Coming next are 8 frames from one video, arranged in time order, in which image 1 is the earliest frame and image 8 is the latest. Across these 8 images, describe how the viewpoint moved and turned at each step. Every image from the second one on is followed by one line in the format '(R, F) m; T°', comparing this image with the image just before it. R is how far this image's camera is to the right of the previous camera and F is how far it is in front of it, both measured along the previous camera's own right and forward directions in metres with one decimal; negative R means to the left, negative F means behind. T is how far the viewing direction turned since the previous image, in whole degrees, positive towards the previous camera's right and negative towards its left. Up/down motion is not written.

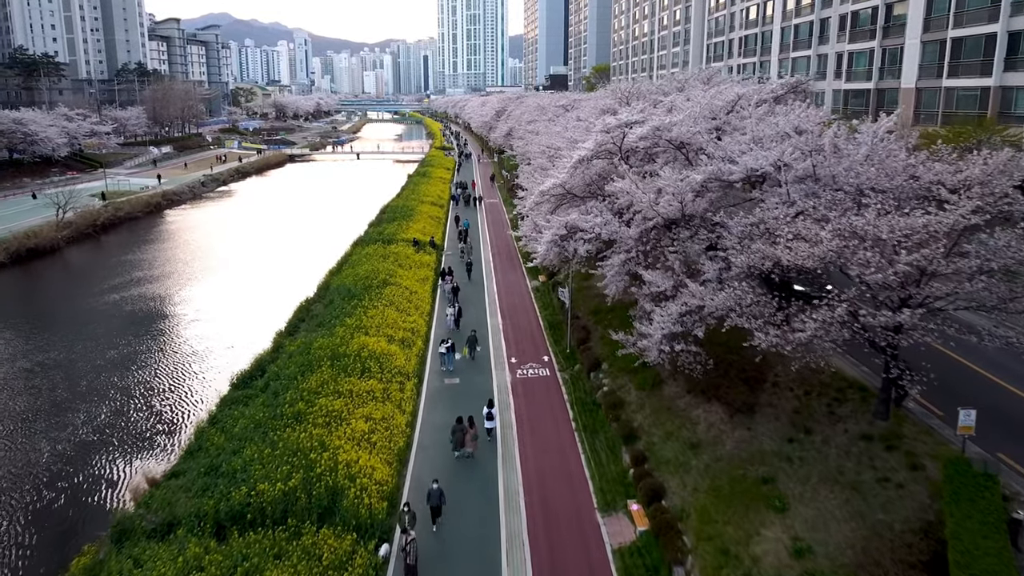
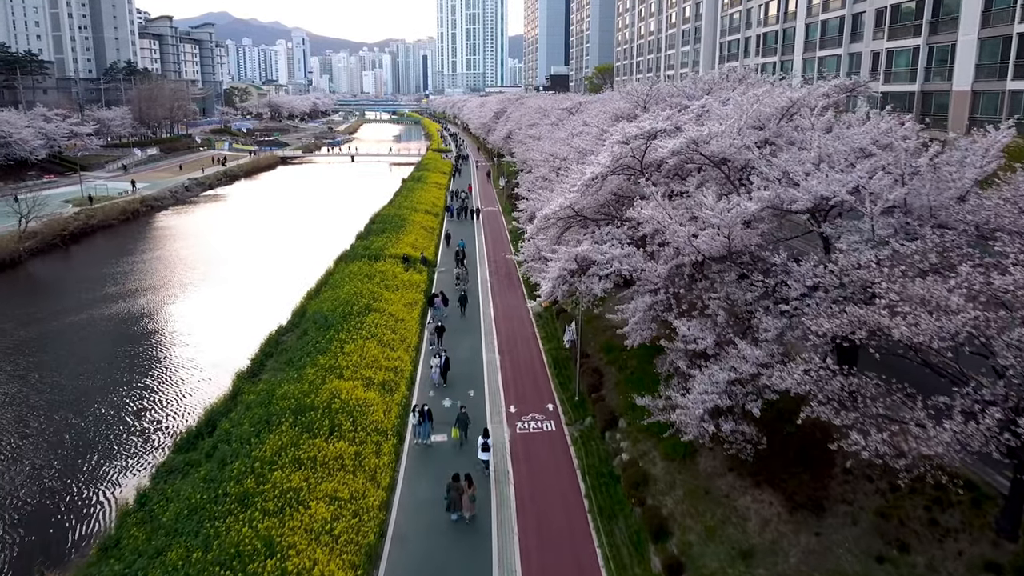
(0.0, +2.9) m; 0°
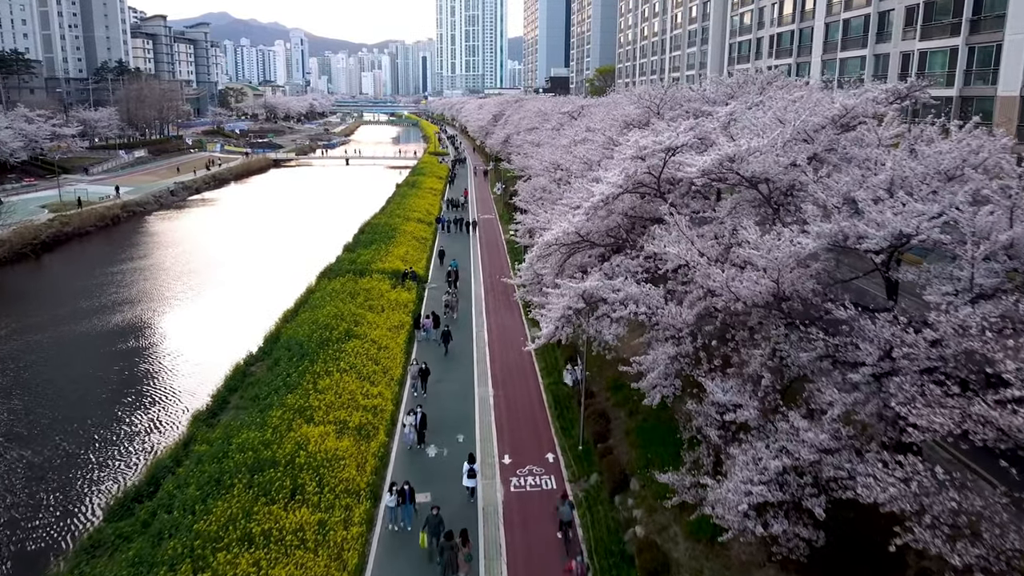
(+0.1, +2.1) m; 0°
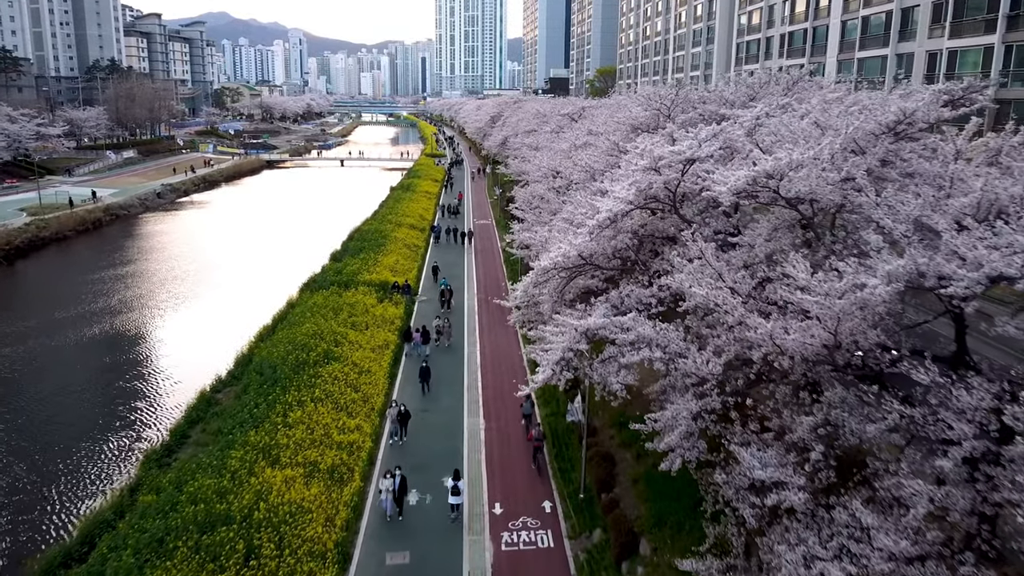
(+0.1, +1.7) m; 0°
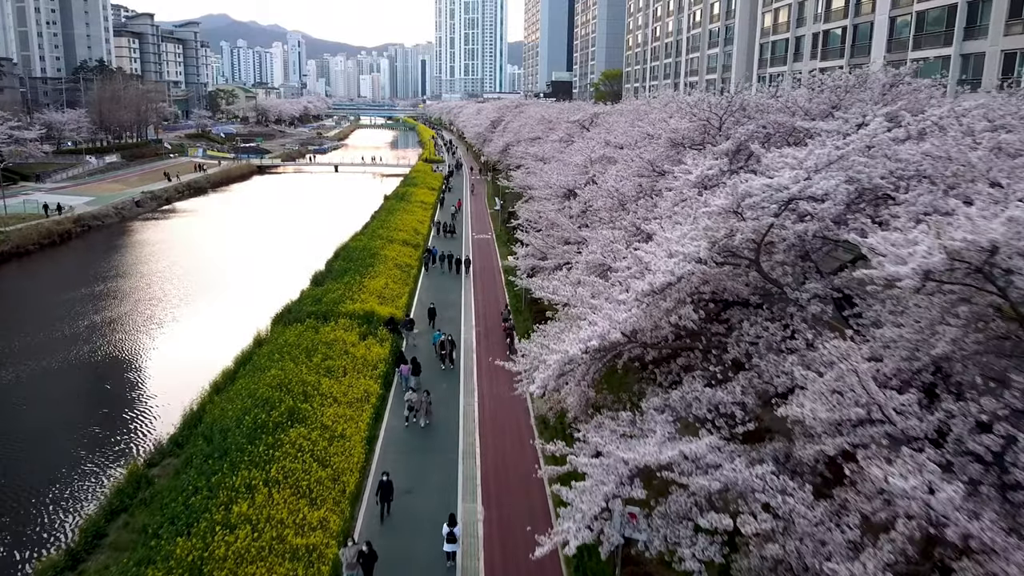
(-0.1, +3.2) m; 0°
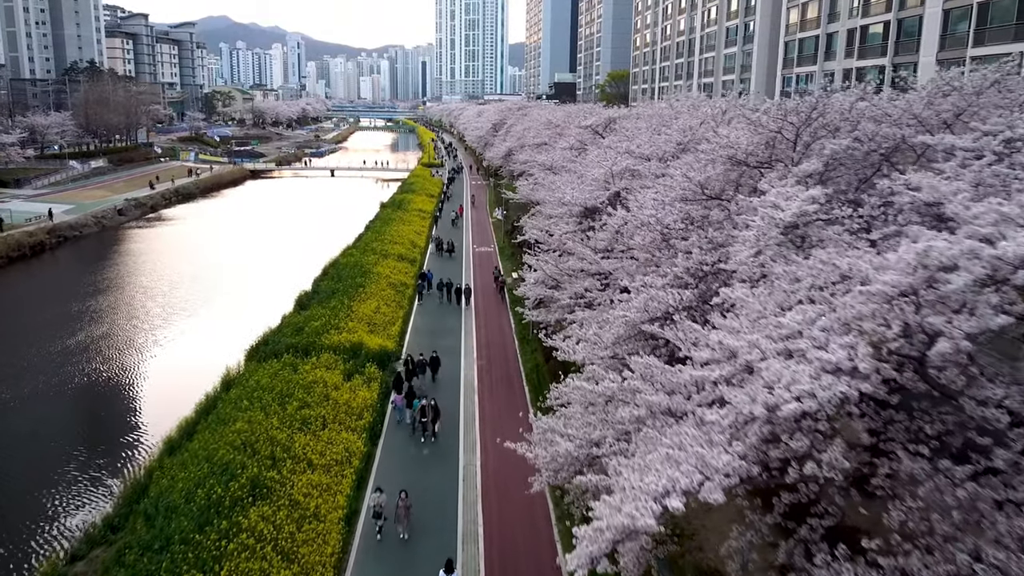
(-0.1, +2.7) m; 0°
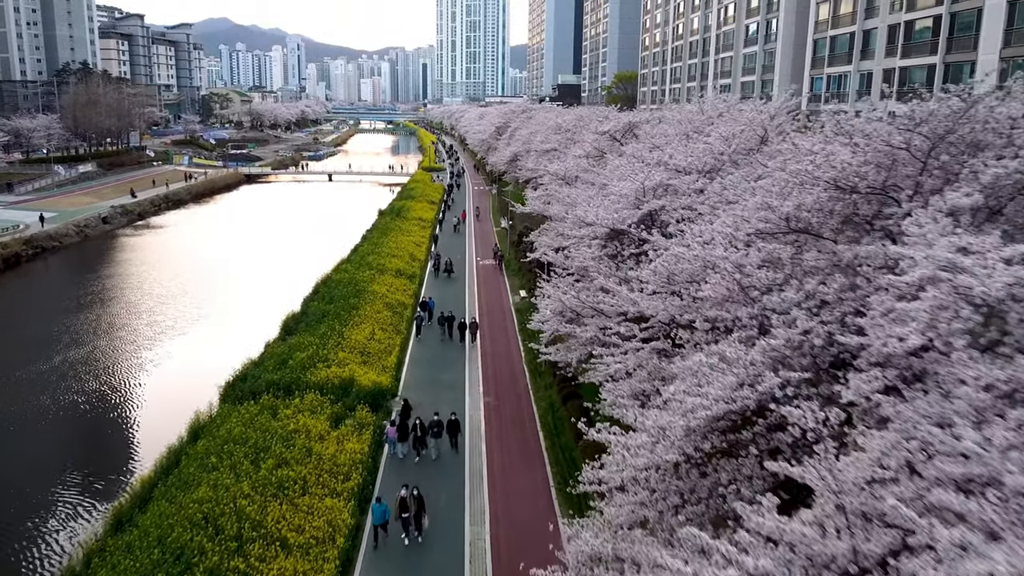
(-0.2, +2.4) m; 0°
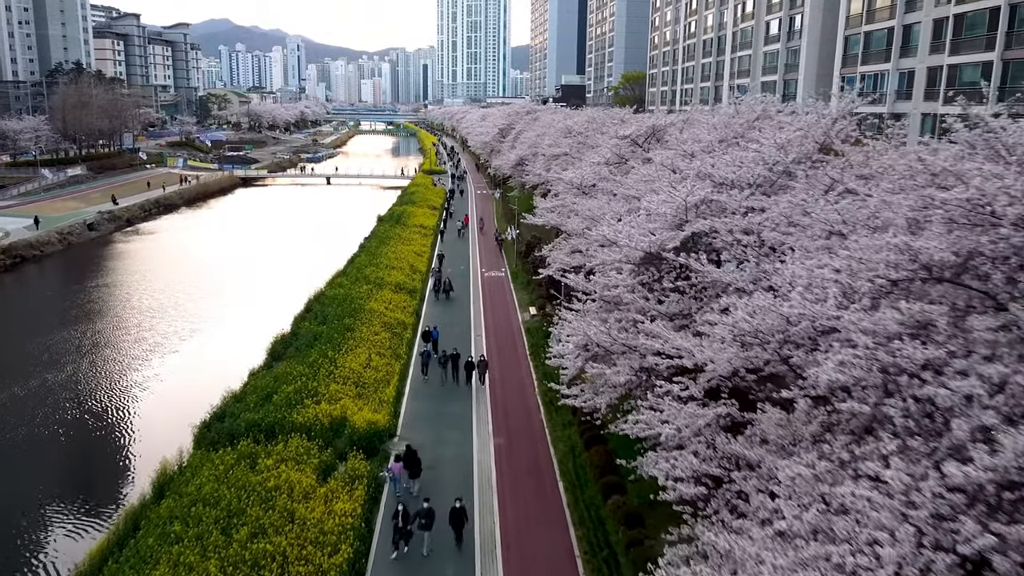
(-0.2, +2.1) m; 0°
